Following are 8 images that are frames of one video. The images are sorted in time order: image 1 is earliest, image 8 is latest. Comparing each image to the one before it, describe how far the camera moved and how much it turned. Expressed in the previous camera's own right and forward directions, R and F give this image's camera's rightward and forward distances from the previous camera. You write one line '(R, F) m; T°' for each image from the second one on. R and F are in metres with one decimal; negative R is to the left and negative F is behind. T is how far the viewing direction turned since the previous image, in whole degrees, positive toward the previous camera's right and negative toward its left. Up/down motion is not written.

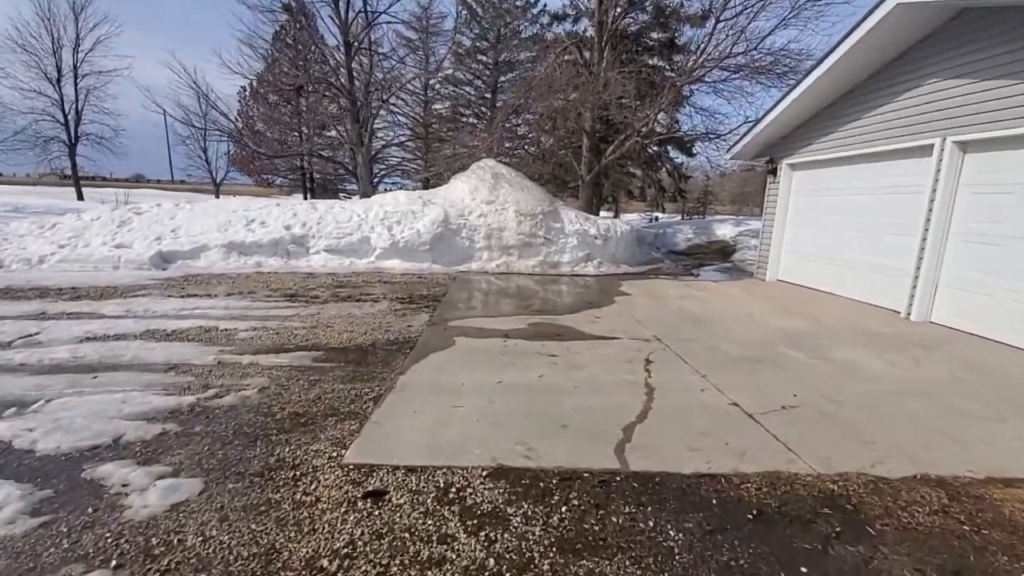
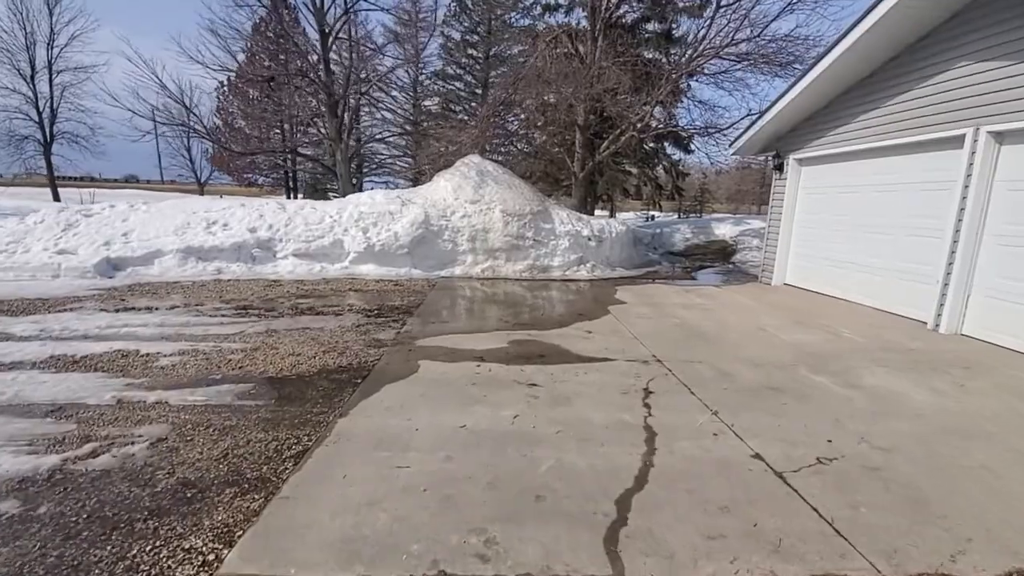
(+0.2, +0.8) m; 0°
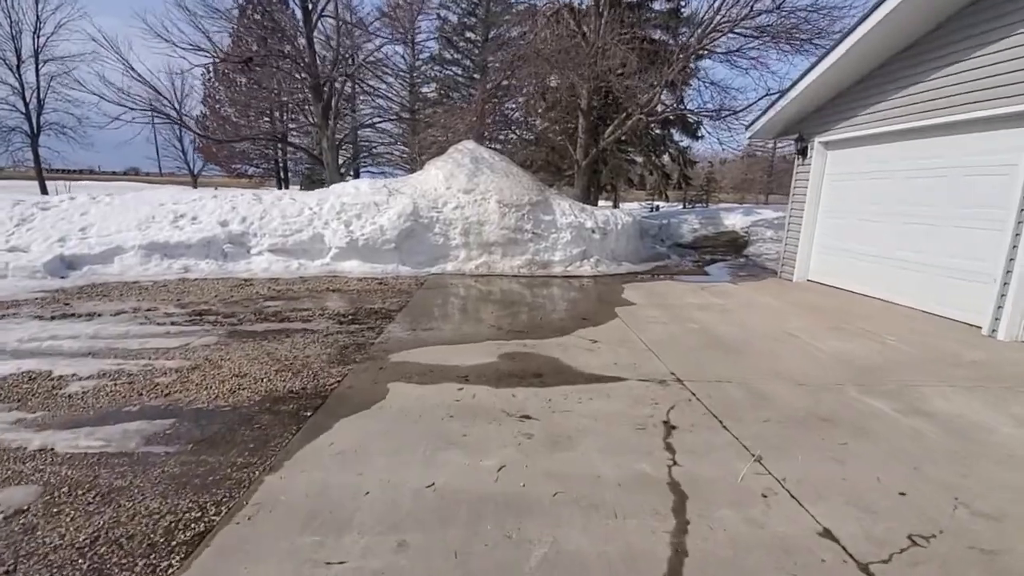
(+0.1, +0.8) m; 0°
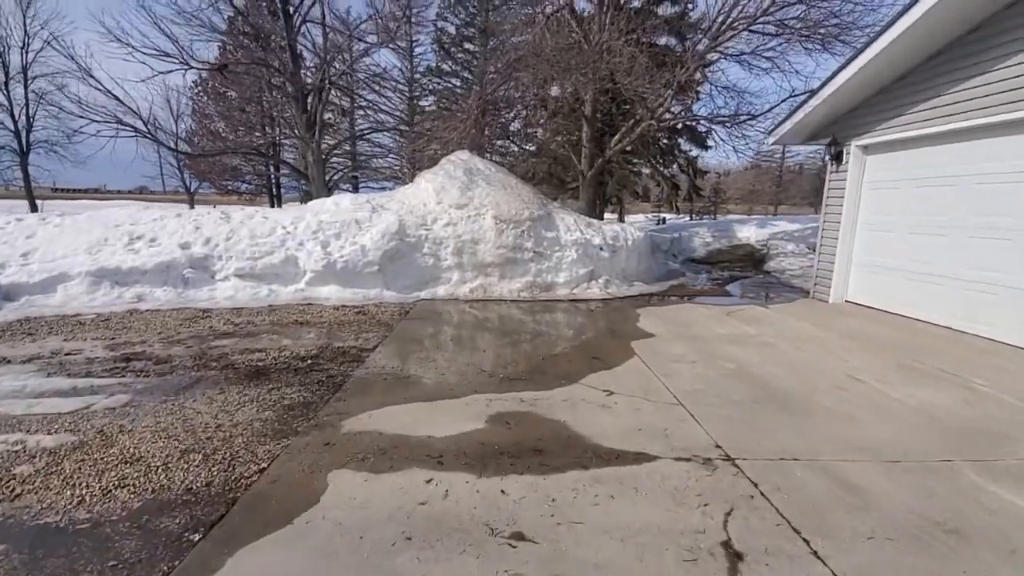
(+0.1, +1.0) m; -1°
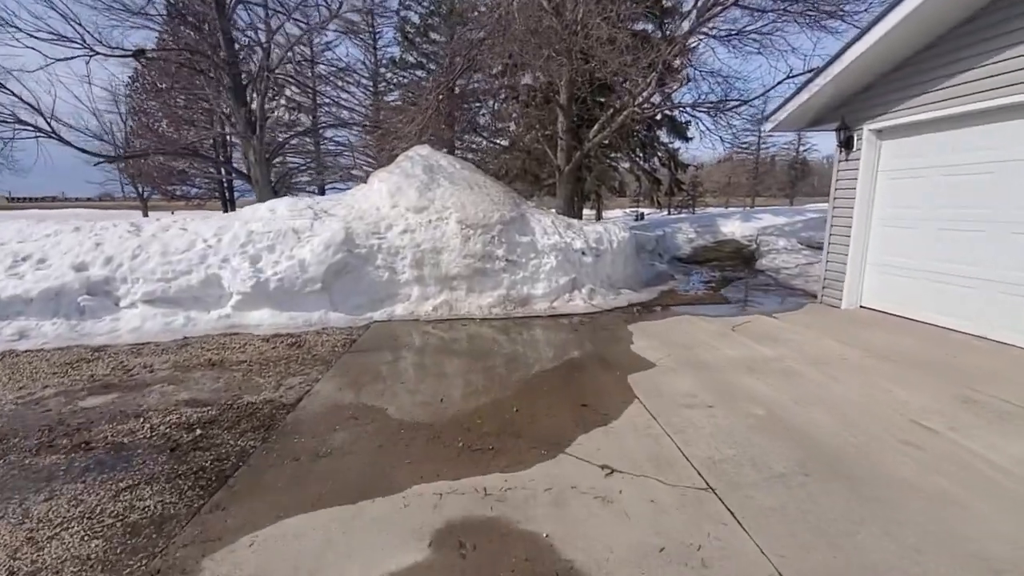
(+0.1, +1.1) m; +2°
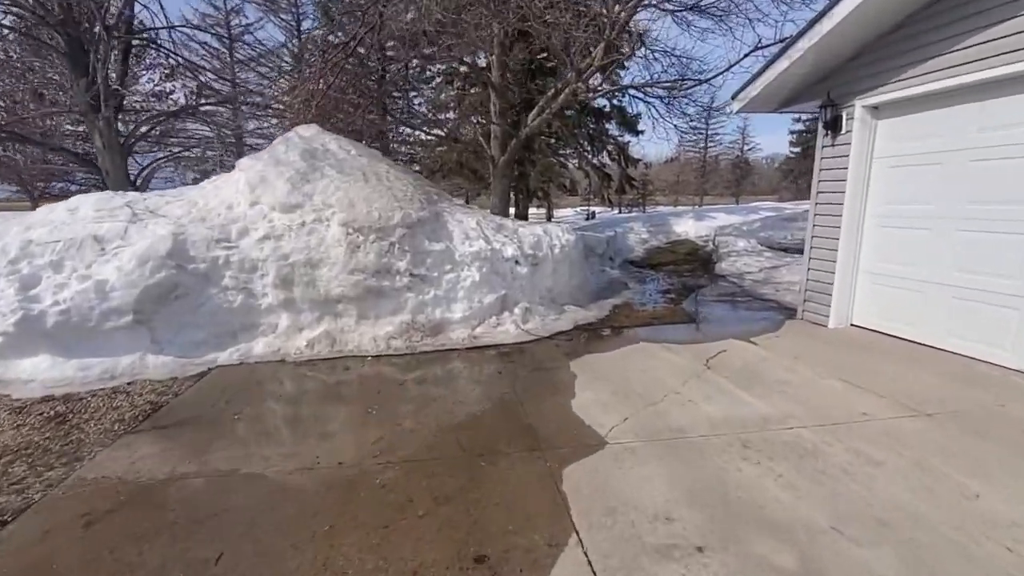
(+0.5, +1.6) m; +5°
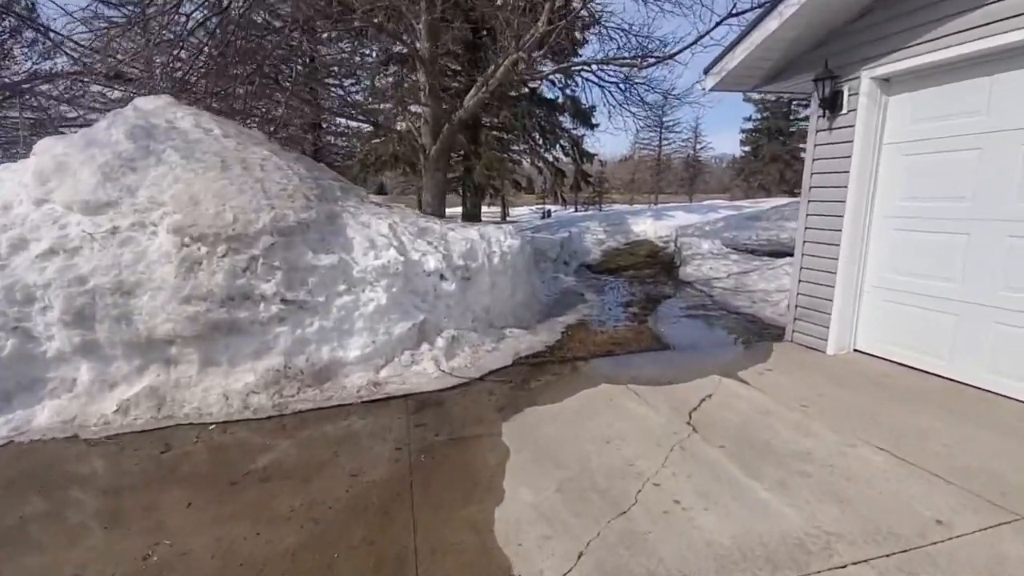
(+0.3, +1.3) m; +5°
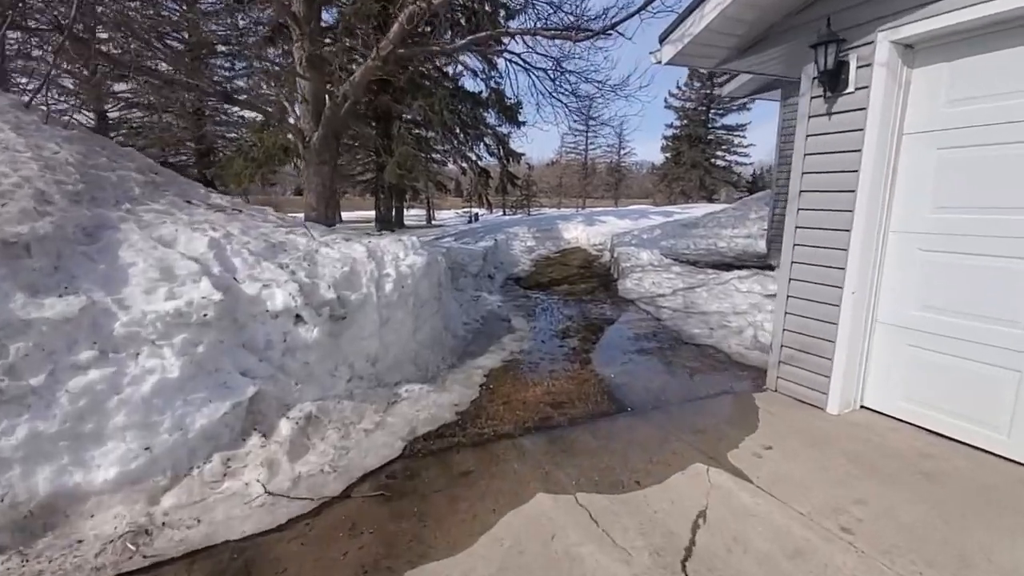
(+0.2, +1.5) m; +8°
